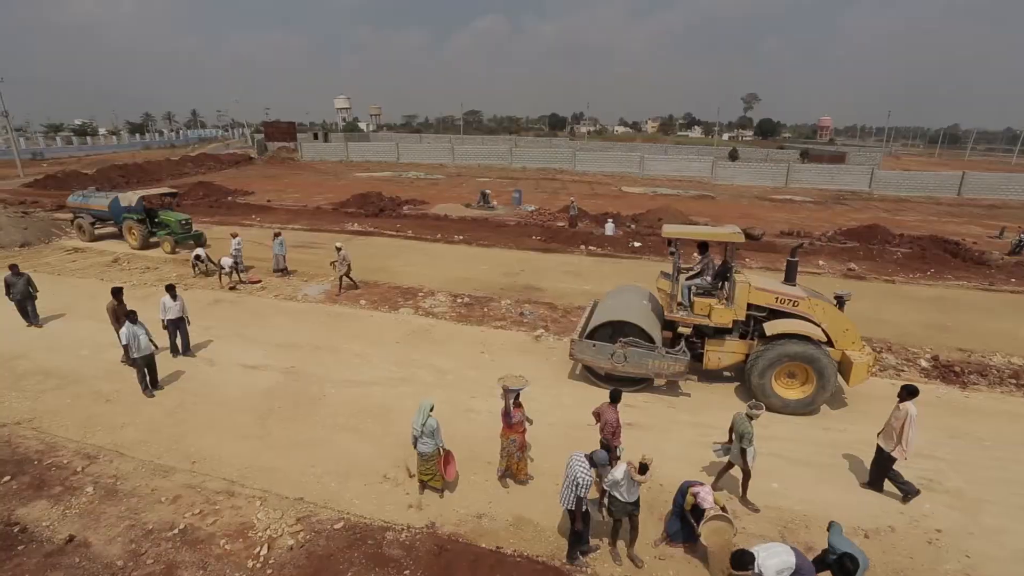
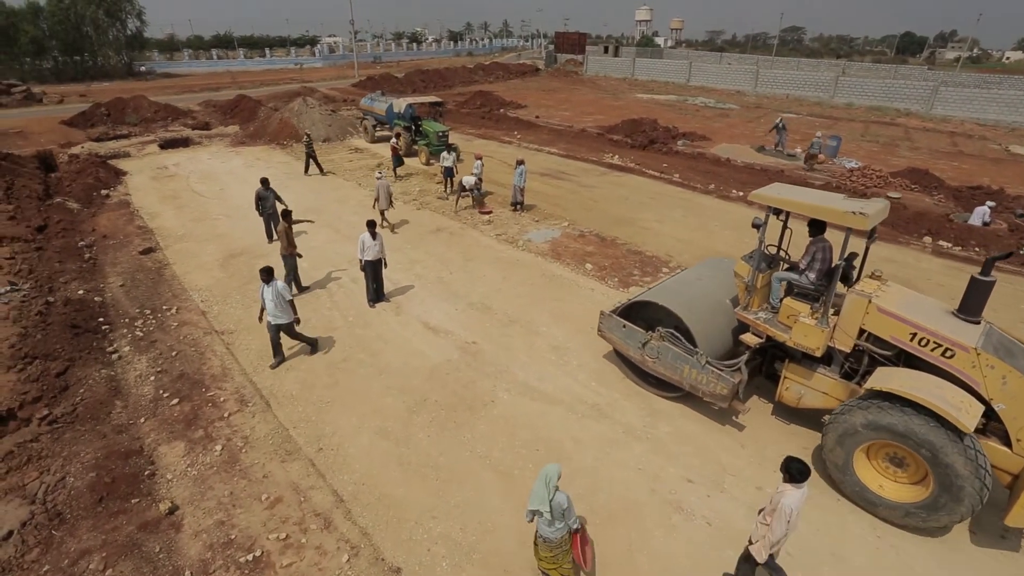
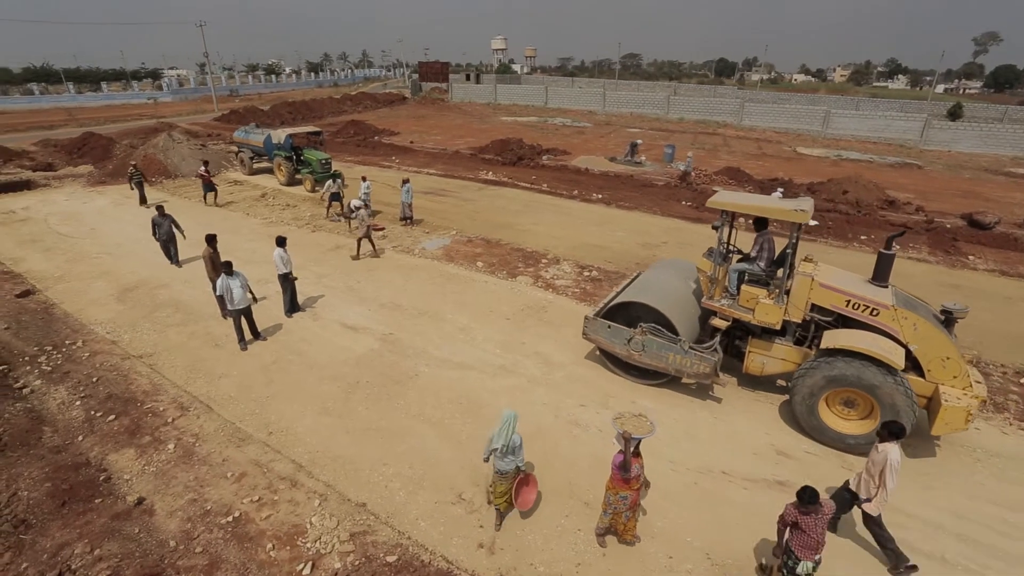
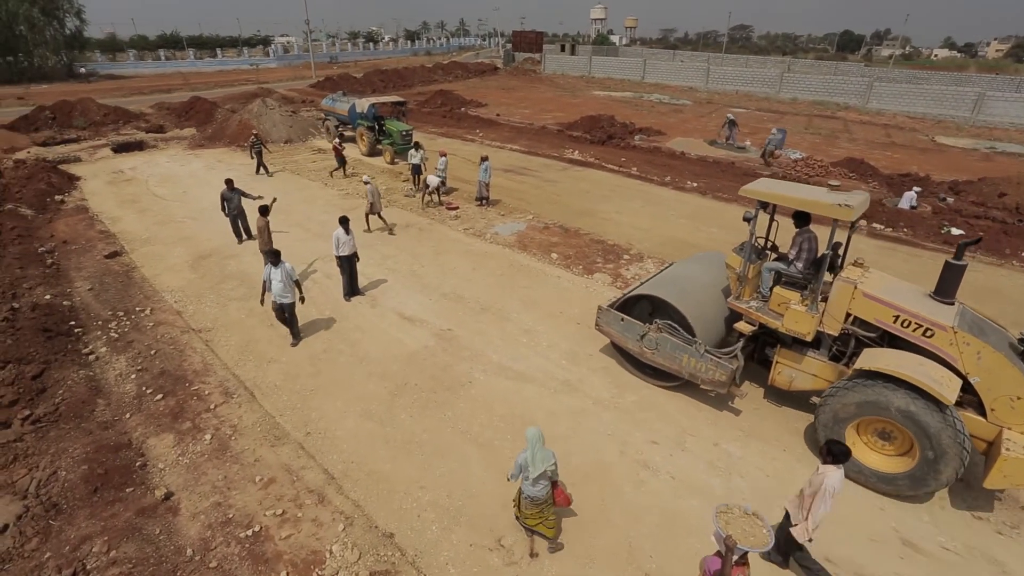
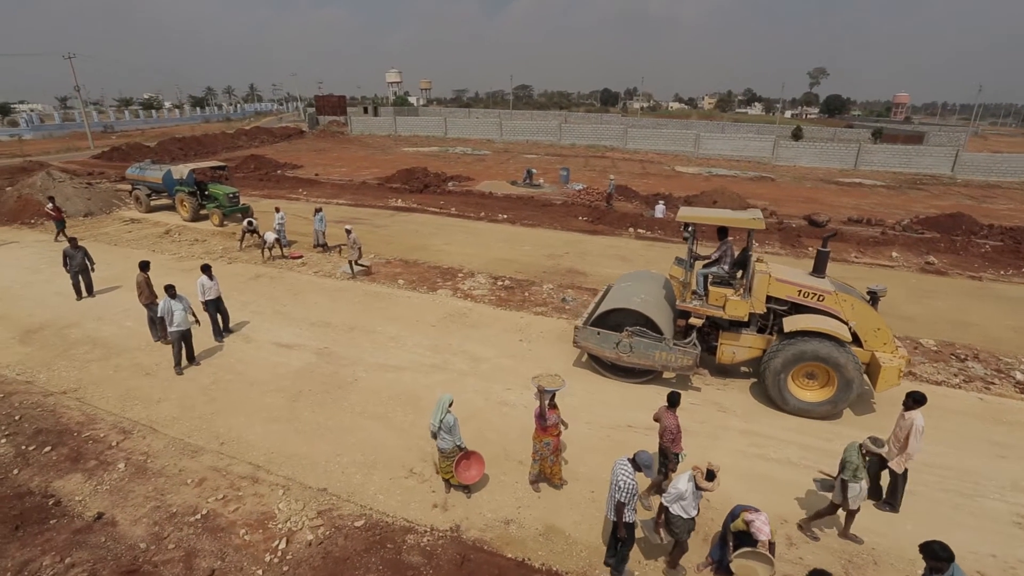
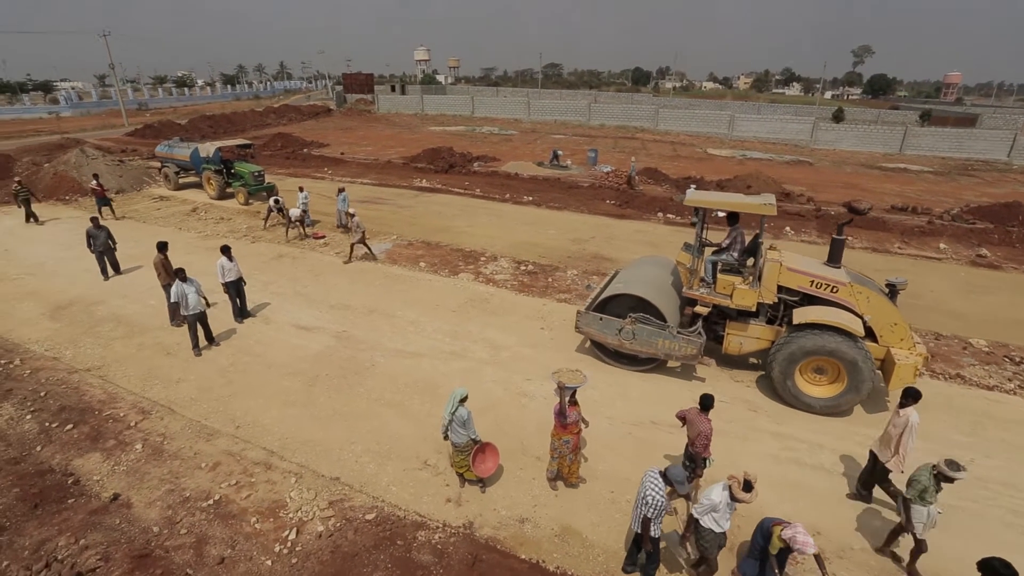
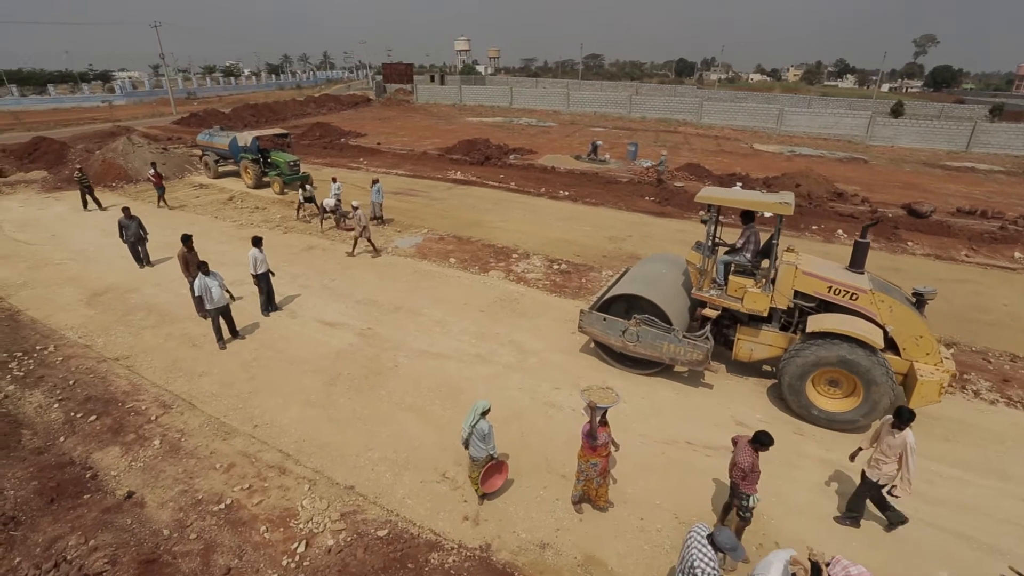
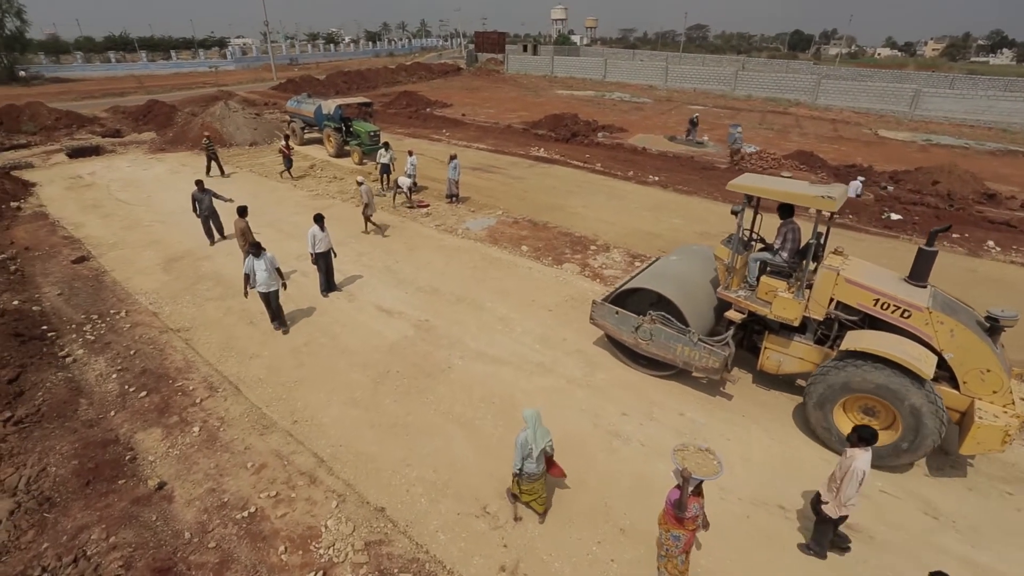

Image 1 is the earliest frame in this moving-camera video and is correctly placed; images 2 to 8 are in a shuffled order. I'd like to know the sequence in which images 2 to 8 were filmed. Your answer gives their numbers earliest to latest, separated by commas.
5, 6, 7, 3, 8, 4, 2
